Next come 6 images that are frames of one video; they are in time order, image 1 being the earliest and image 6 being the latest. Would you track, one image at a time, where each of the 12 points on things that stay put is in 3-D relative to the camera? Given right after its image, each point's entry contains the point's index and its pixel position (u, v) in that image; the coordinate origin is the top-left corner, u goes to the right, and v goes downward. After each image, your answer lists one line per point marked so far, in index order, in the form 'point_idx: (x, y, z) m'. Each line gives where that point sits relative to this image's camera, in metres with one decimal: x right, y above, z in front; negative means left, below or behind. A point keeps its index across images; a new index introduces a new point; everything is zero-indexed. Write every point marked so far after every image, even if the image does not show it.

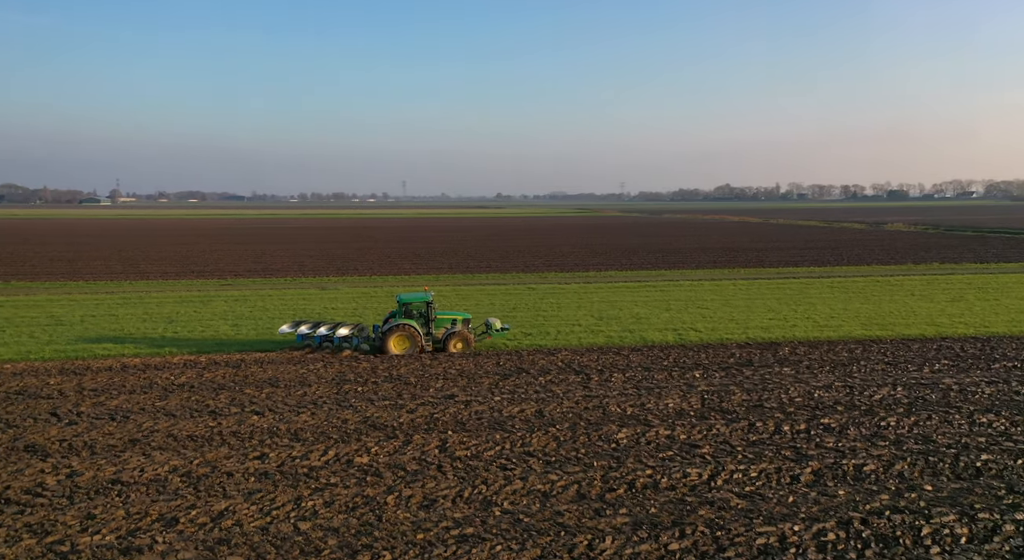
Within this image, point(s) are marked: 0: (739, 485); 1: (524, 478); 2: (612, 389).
0: (+2.1, -1.9, +7.4) m
1: (+0.1, -1.9, +7.7) m
2: (+1.5, -1.6, +12.0) m
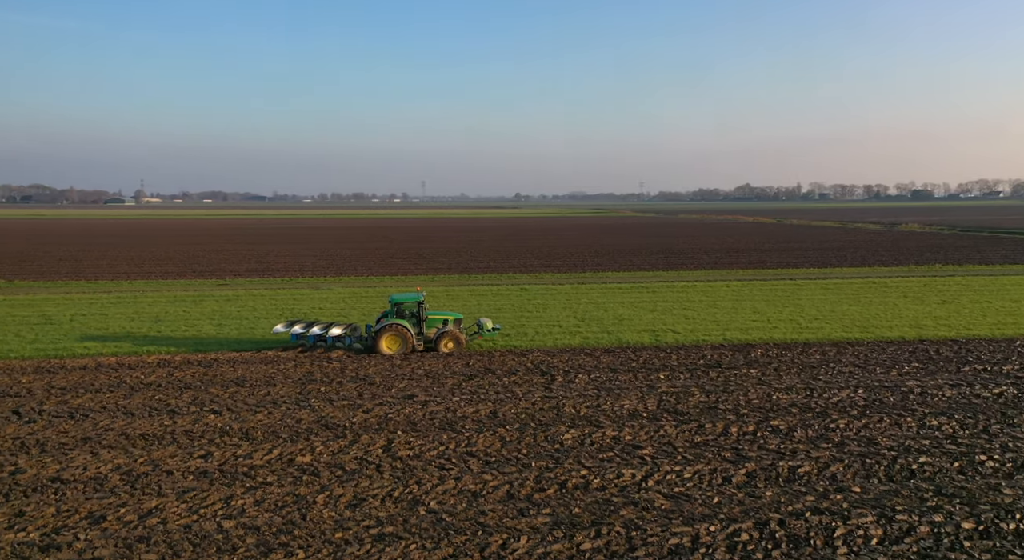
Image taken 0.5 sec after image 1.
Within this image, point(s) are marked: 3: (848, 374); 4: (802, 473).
0: (+1.5, -1.9, +7.4) m
1: (-0.5, -1.9, +7.7) m
2: (+0.9, -1.7, +12.1) m
3: (+5.6, -1.5, +13.2) m
4: (+2.8, -1.9, +7.7) m
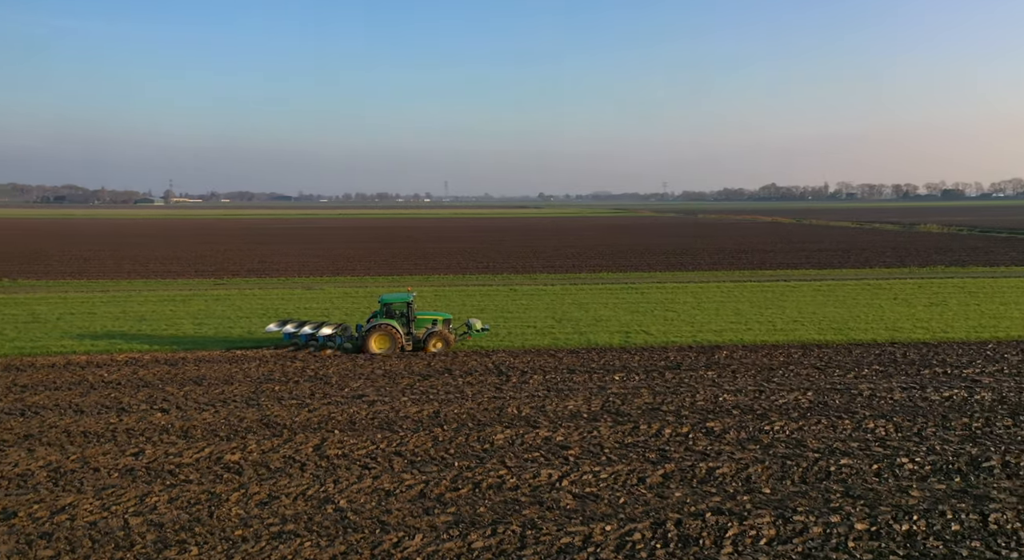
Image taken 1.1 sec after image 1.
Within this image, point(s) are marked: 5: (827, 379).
0: (+0.6, -1.9, +7.5) m
1: (-1.4, -1.9, +7.8) m
2: (+0.1, -1.7, +12.2) m
3: (+4.9, -1.6, +13.2) m
4: (+2.0, -1.9, +7.8) m
5: (+5.2, -1.6, +12.9) m
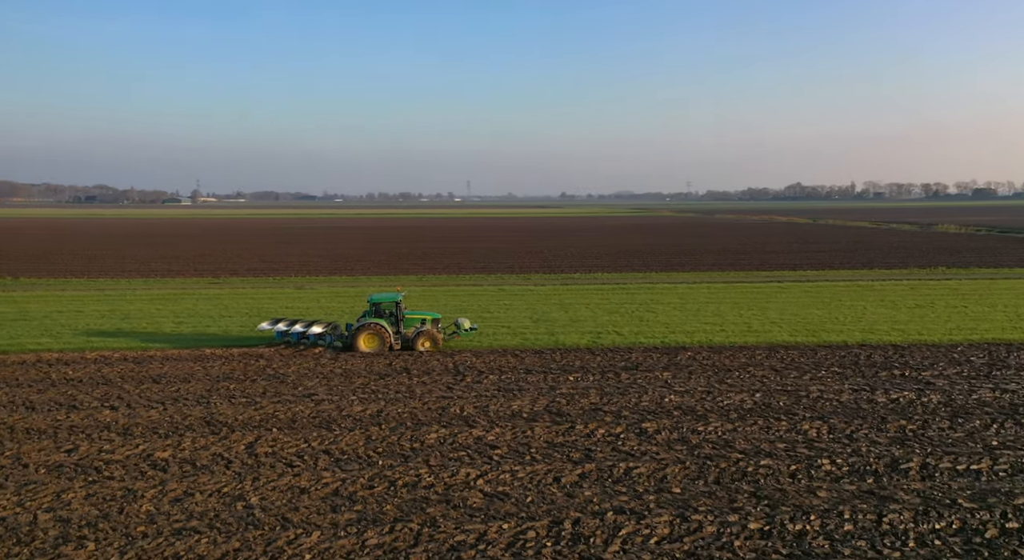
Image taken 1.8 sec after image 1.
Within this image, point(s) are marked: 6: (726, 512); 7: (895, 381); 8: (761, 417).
0: (-0.2, -2.0, +7.5) m
1: (-2.2, -1.9, +7.9) m
2: (-0.6, -1.7, +12.2) m
3: (+4.2, -1.6, +13.2) m
4: (+1.2, -1.9, +7.8) m
5: (+4.4, -1.6, +12.9) m
6: (+1.8, -2.0, +6.7) m
7: (+6.2, -1.6, +12.9) m
8: (+3.2, -1.8, +10.3) m
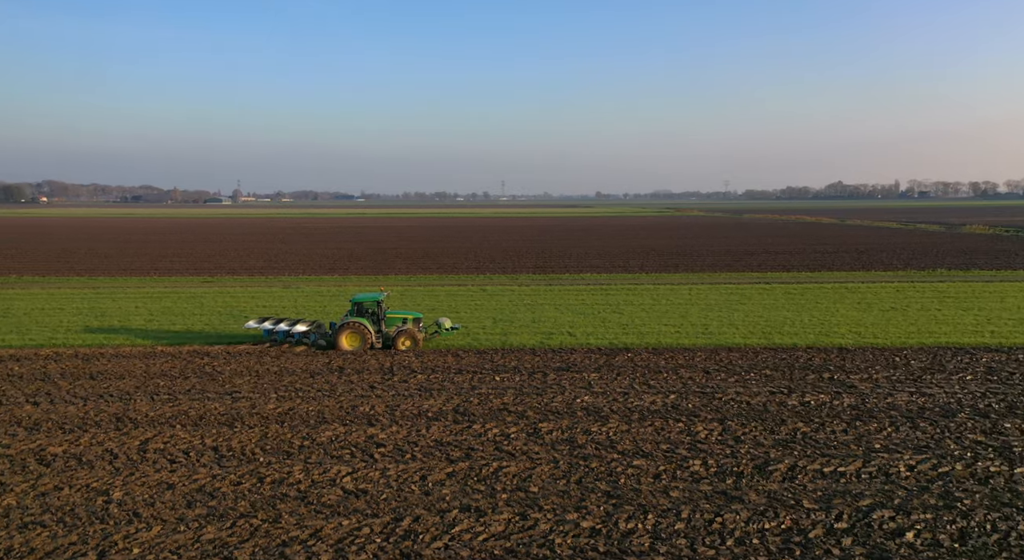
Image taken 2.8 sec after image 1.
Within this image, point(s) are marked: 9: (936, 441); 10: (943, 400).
0: (-1.5, -2.0, +7.7) m
1: (-3.5, -1.9, +8.1) m
2: (-1.8, -1.7, +12.4) m
3: (+2.9, -1.6, +13.3) m
4: (-0.1, -1.9, +7.9) m
5: (+3.2, -1.7, +13.0) m
6: (+0.5, -2.0, +6.8) m
7: (+5.0, -1.7, +12.9) m
8: (+2.0, -1.8, +10.3) m
9: (+4.8, -1.8, +9.0) m
10: (+6.2, -1.7, +11.4) m
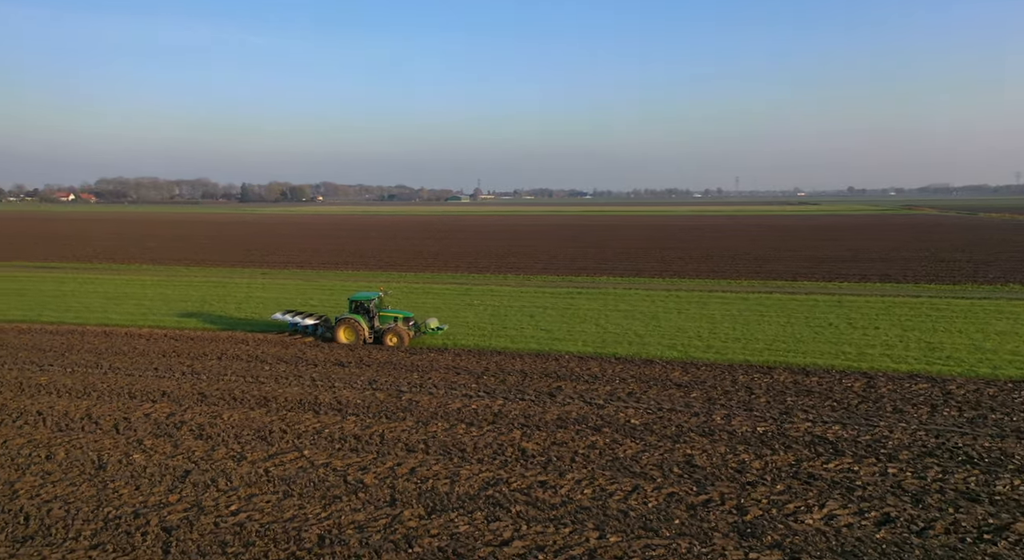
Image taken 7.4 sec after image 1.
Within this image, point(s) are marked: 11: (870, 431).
0: (-6.8, -2.0, +9.5) m
1: (-8.7, -1.9, +10.3) m
2: (-6.3, -1.7, +14.2) m
3: (-1.4, -1.8, +14.3) m
4: (-5.4, -2.0, +9.6) m
5: (-1.2, -1.8, +13.9) m
6: (-5.0, -2.0, +8.4) m
7: (+0.5, -1.9, +13.5) m
8: (-2.9, -1.9, +11.5) m
9: (-0.3, -2.0, +9.8) m
10: (+1.4, -2.0, +11.8) m
11: (+4.9, -2.1, +10.9) m
